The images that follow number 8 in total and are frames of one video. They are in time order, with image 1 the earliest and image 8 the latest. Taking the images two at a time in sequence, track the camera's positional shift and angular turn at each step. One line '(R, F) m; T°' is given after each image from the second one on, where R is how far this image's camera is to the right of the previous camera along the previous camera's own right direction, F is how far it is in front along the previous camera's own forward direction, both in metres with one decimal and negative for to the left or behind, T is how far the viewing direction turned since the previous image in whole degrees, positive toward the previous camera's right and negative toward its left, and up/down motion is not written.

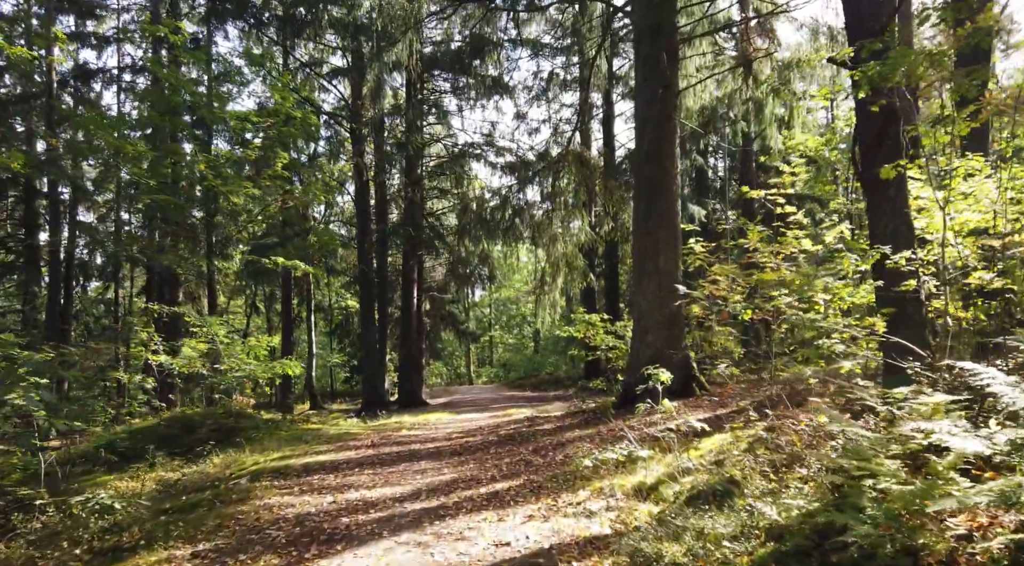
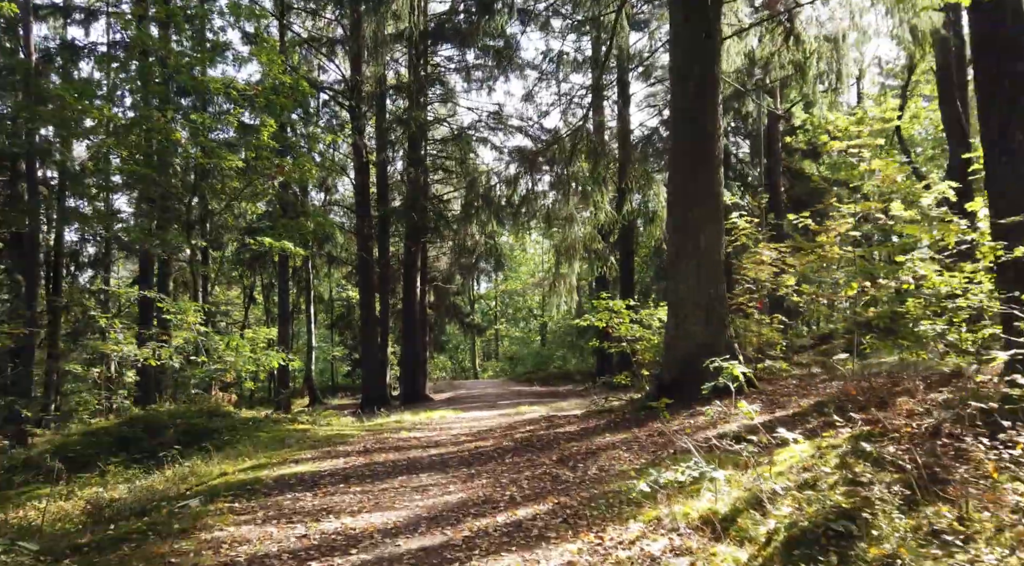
(-0.1, +1.4) m; 0°
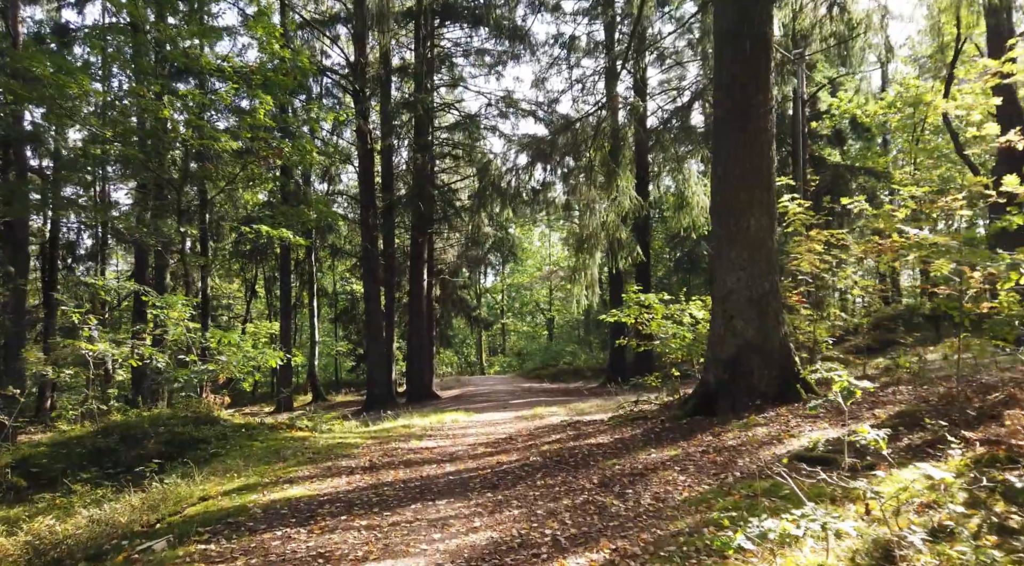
(-0.2, +1.0) m; 0°
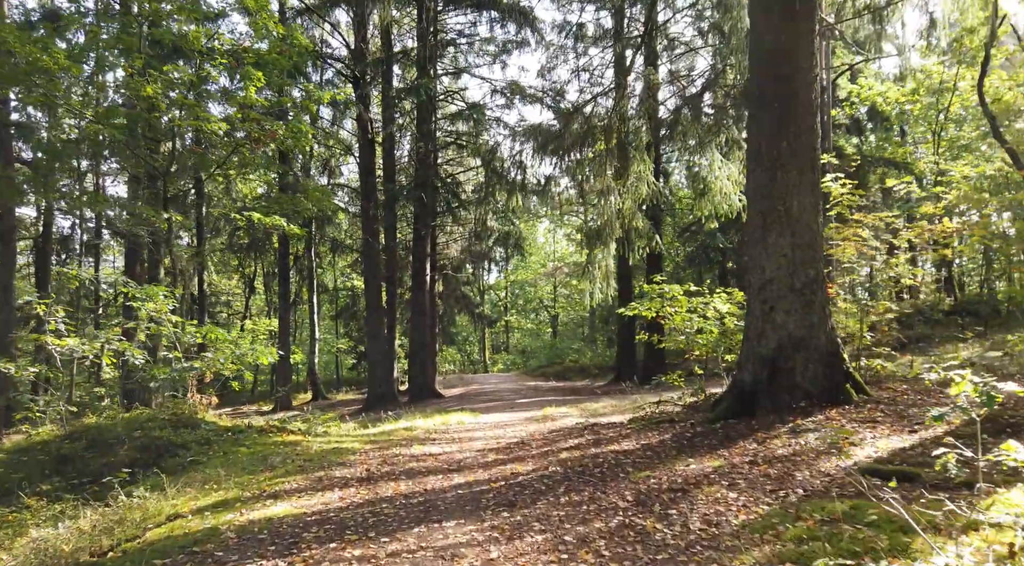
(-0.1, +0.8) m; 0°
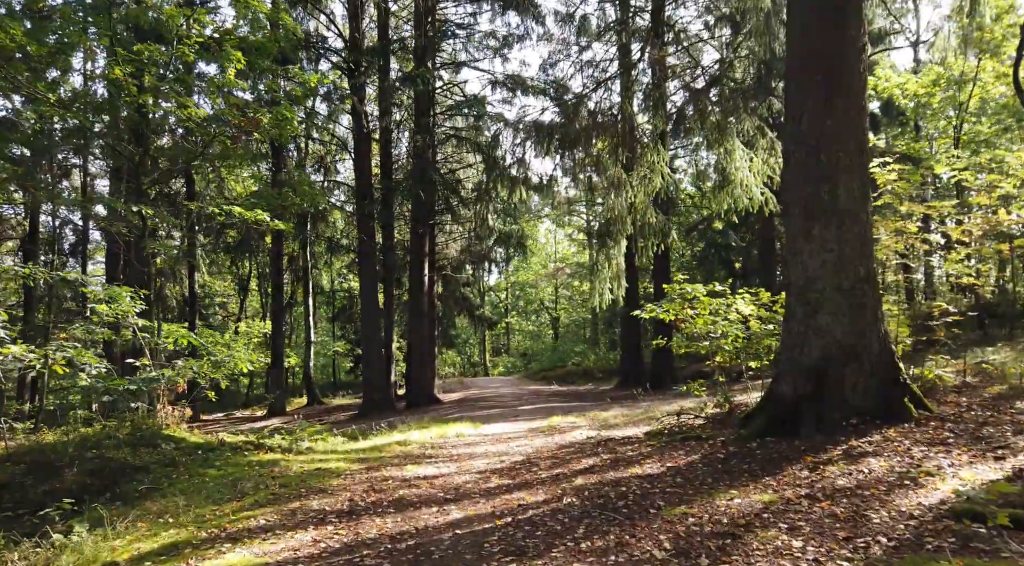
(0.0, +0.9) m; 0°
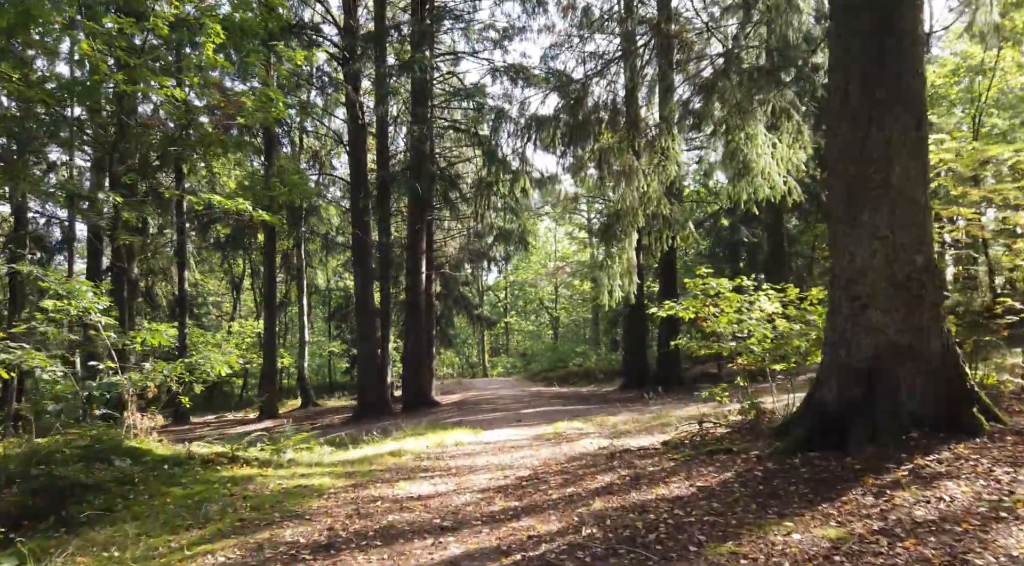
(-0.1, +0.8) m; 0°
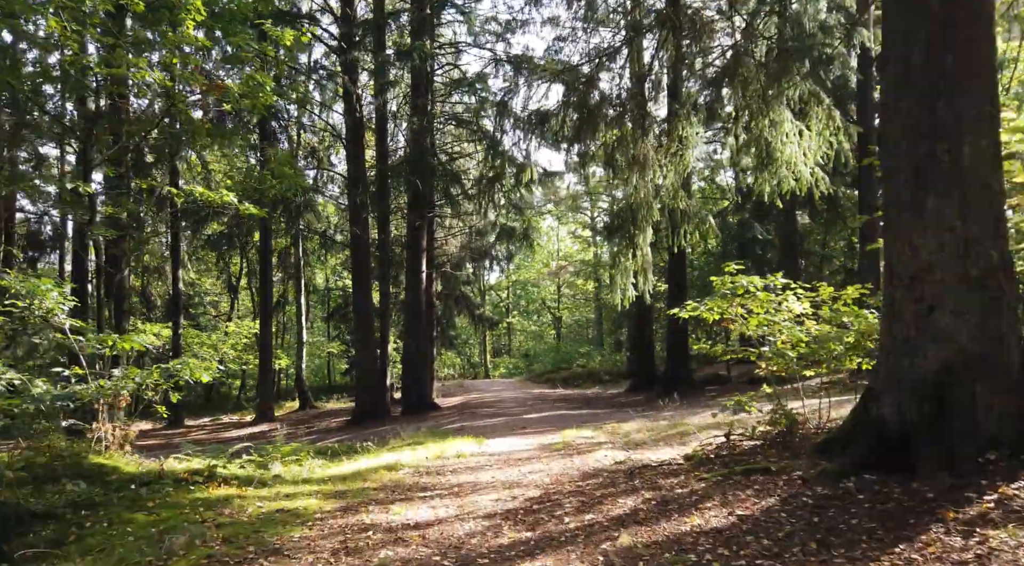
(-0.1, +0.7) m; 0°
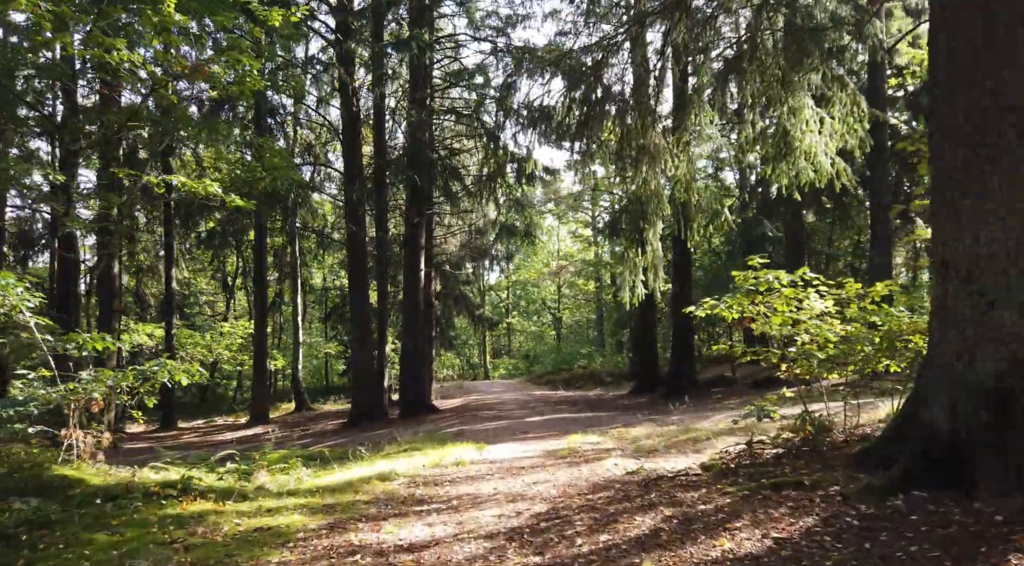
(0.0, +0.5) m; 0°
